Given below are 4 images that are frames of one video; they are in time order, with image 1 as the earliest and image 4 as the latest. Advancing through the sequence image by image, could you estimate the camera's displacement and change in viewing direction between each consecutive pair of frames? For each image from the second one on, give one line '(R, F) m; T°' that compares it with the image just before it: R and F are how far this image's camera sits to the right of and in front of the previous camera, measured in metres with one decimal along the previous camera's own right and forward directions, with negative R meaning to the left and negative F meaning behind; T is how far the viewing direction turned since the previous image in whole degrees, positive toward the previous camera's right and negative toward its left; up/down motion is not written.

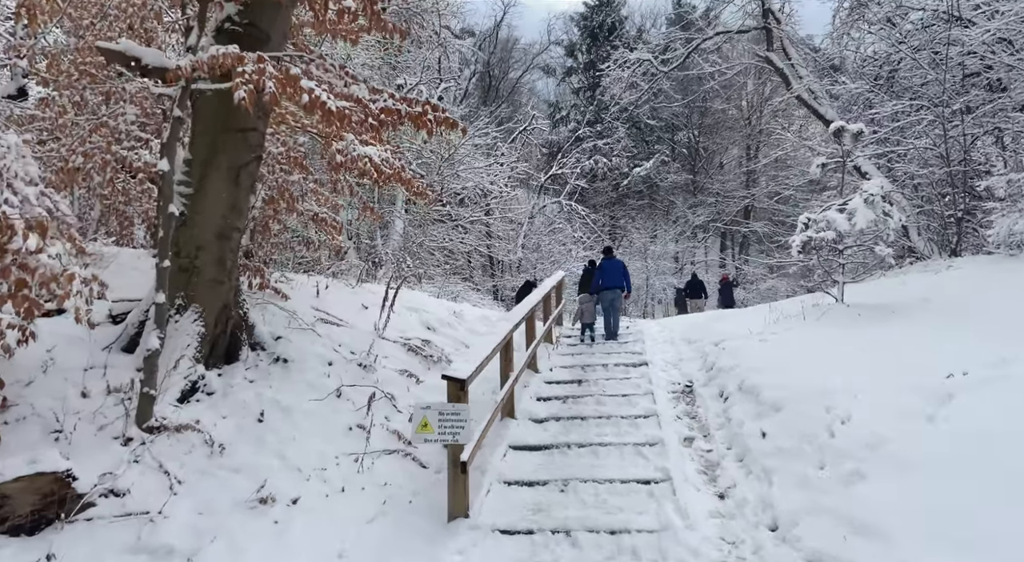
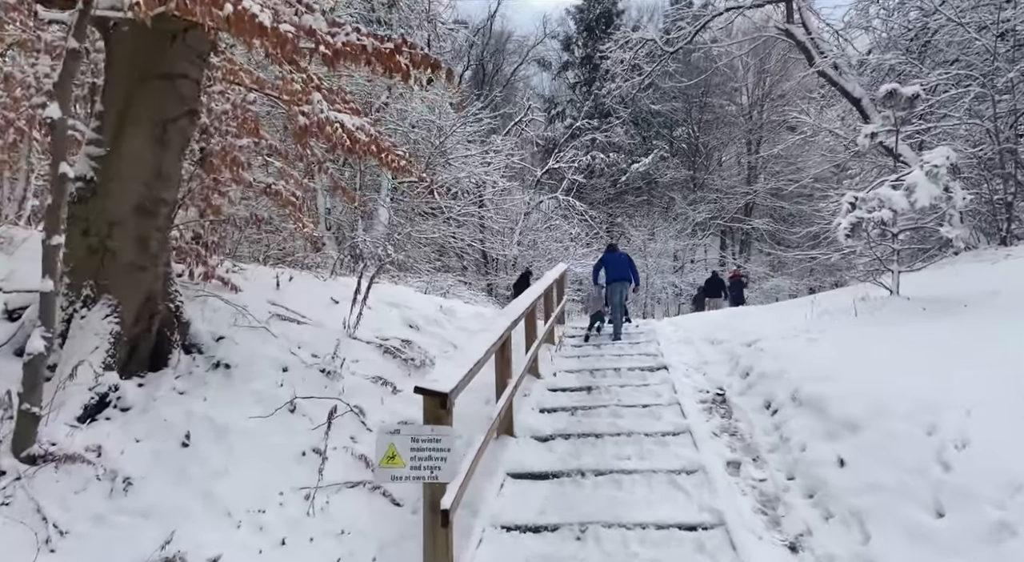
(0.0, +1.2) m; 0°
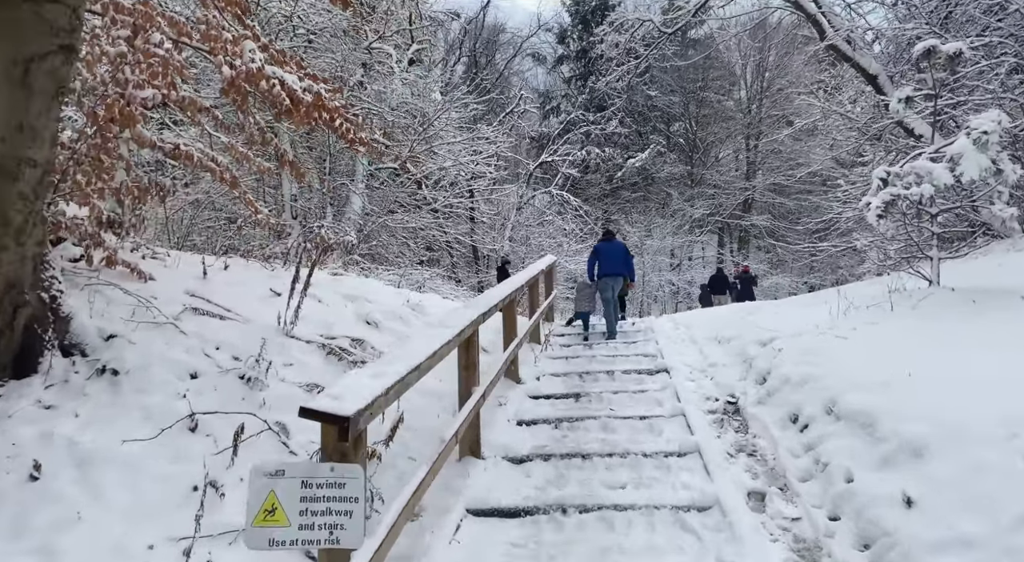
(+0.2, +1.0) m; 0°
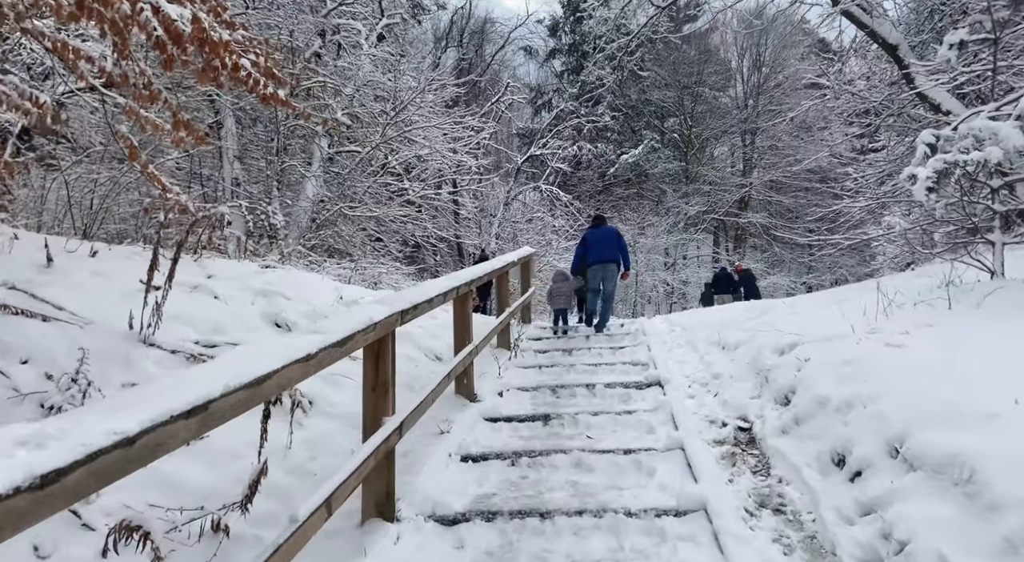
(+0.3, +1.3) m; 0°
